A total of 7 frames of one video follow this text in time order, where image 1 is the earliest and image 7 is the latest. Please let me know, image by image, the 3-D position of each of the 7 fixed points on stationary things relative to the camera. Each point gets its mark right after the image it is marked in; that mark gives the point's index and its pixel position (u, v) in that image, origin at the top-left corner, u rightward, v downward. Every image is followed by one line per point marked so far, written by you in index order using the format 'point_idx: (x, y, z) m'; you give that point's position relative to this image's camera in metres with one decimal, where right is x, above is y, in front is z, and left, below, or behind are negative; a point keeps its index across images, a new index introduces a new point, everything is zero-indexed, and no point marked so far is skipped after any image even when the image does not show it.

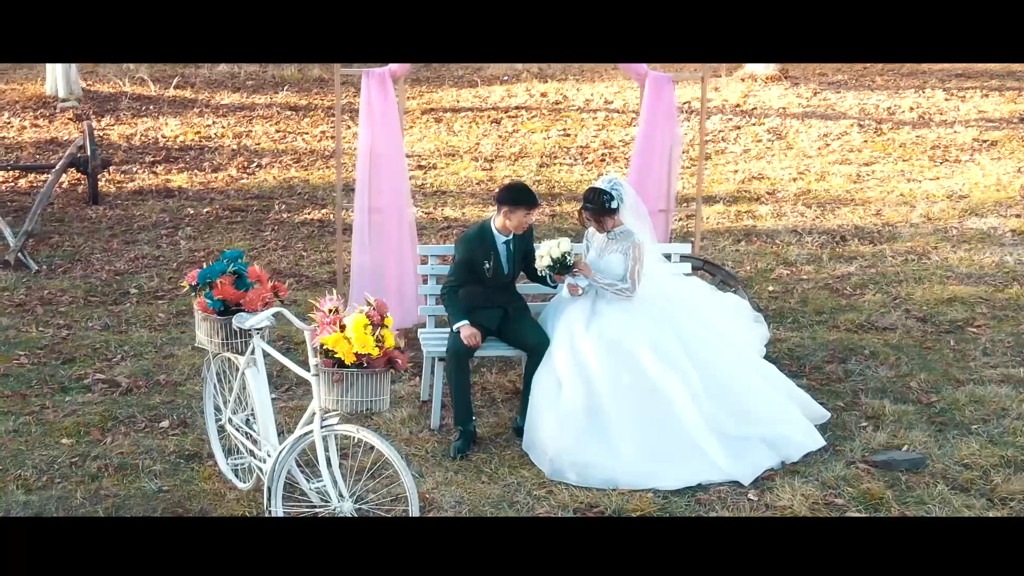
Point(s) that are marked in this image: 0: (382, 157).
0: (-0.5, +0.5, +5.7) m
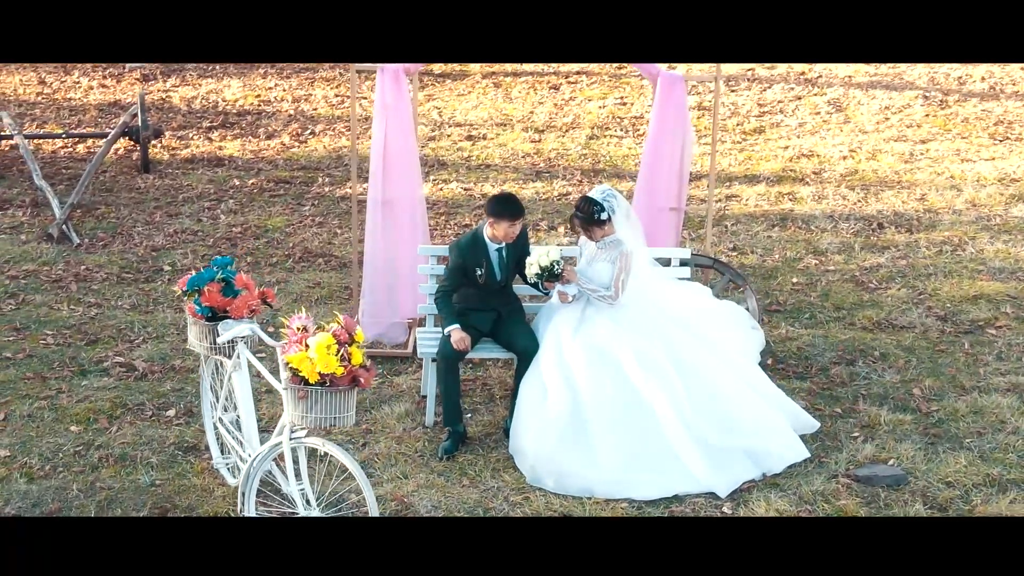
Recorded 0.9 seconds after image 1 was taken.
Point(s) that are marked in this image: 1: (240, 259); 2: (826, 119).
0: (-0.4, +0.5, +5.8) m
1: (-1.2, +0.1, +6.9) m
2: (+2.0, +1.1, +9.8) m
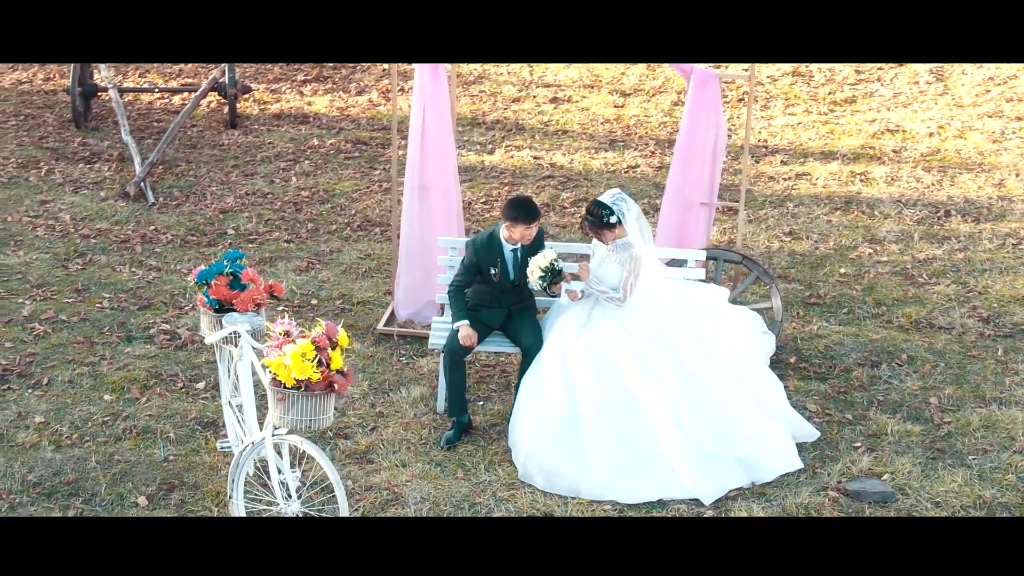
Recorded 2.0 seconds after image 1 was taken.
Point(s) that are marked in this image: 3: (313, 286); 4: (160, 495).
0: (-0.3, +0.6, +5.9) m
1: (-1.0, +0.3, +7.1) m
2: (+2.6, +1.3, +9.6) m
3: (-0.8, 0.0, +6.5) m
4: (-1.1, -0.7, +4.8) m
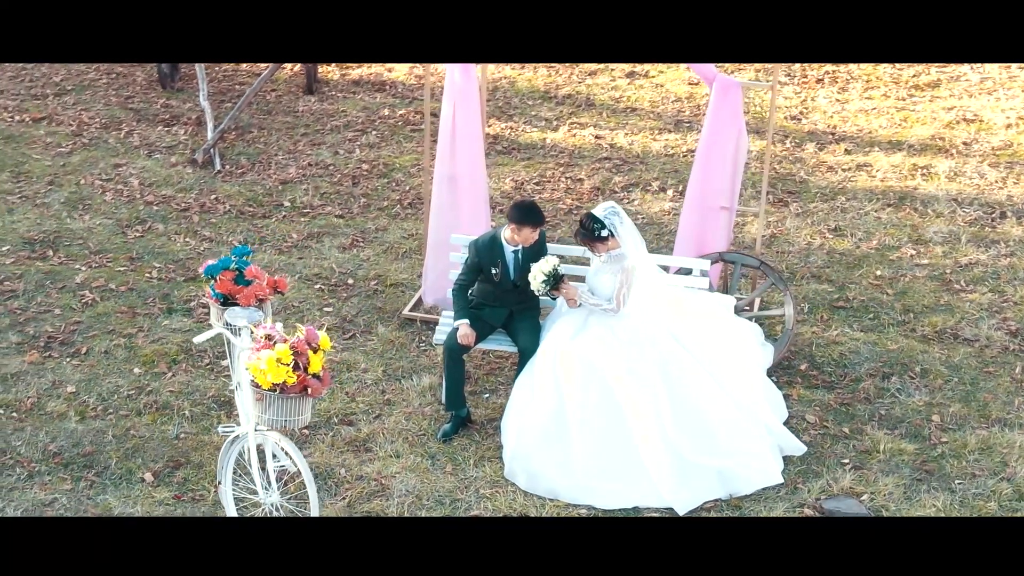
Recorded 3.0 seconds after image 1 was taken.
0: (-0.2, +0.6, +6.1) m
1: (-0.8, +0.4, +7.4) m
2: (+3.1, +1.3, +9.4) m
3: (-0.7, +0.1, +6.7) m
4: (-1.2, -0.6, +5.2) m
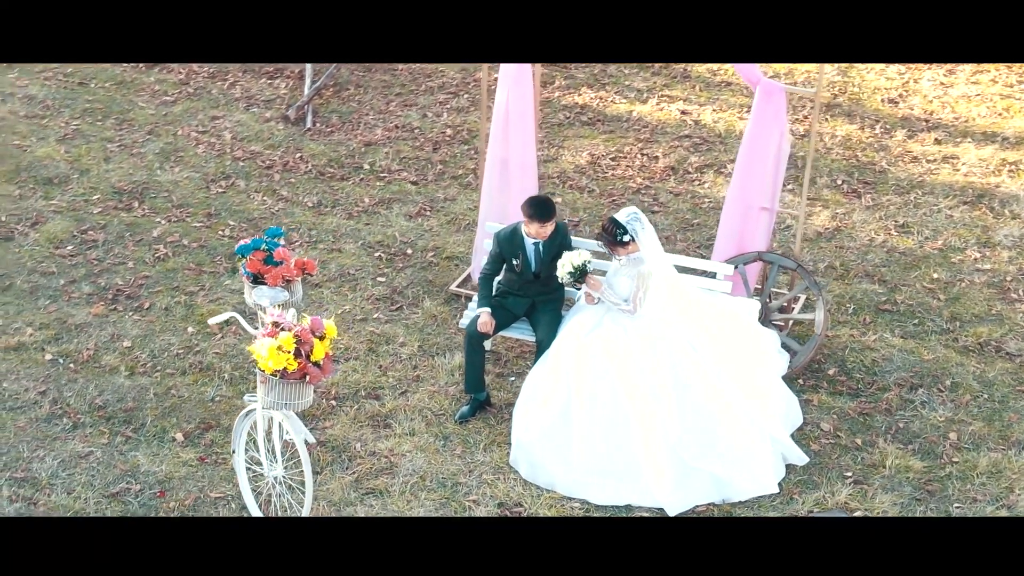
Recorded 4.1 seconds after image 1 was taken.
0: (0.0, +0.7, +6.3) m
1: (-0.4, +0.6, +7.6) m
2: (+3.7, +1.3, +9.1) m
3: (-0.4, +0.2, +7.0) m
4: (-1.2, -0.5, +5.5) m
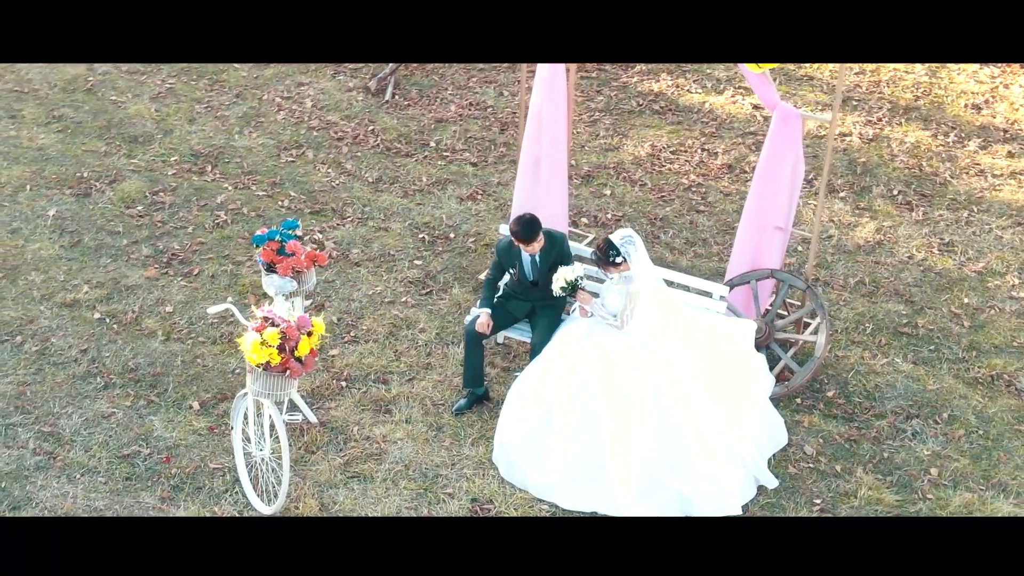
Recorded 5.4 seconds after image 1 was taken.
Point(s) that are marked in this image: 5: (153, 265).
0: (+0.1, +0.7, +6.5) m
1: (-0.1, +0.7, +7.9) m
2: (+4.3, +1.2, +8.8) m
3: (-0.2, +0.3, +7.3) m
4: (-1.2, -0.5, +6.0) m
5: (-1.6, +0.1, +6.8) m
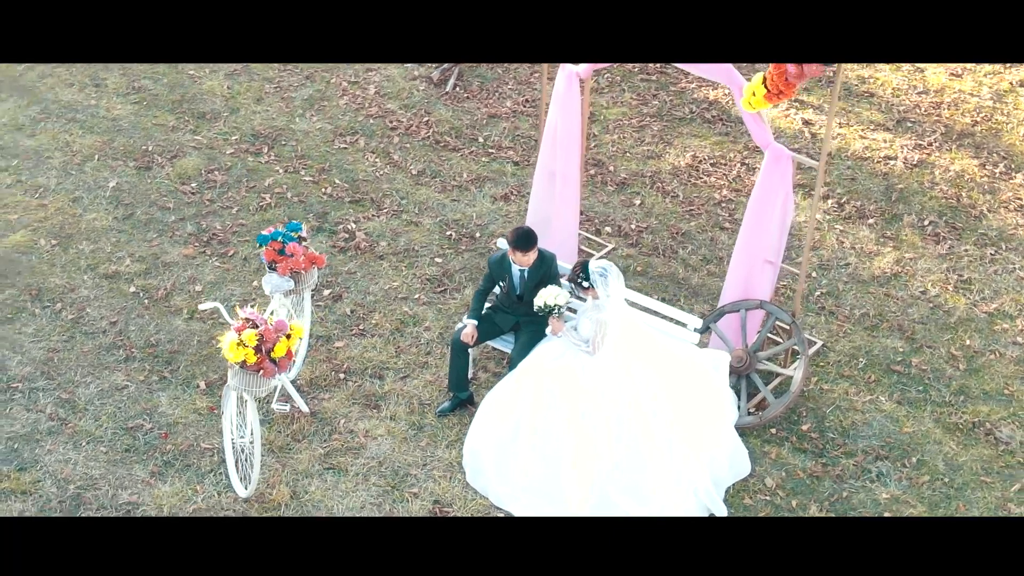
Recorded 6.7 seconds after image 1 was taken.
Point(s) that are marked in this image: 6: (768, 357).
0: (+0.2, +0.7, +6.7) m
1: (+0.2, +0.8, +8.1) m
2: (+4.6, +0.9, +8.5) m
3: (-0.1, +0.4, +7.6) m
4: (-1.3, -0.4, +6.4) m
5: (-1.5, +0.2, +7.3) m
6: (+1.1, -0.3, +6.4) m
